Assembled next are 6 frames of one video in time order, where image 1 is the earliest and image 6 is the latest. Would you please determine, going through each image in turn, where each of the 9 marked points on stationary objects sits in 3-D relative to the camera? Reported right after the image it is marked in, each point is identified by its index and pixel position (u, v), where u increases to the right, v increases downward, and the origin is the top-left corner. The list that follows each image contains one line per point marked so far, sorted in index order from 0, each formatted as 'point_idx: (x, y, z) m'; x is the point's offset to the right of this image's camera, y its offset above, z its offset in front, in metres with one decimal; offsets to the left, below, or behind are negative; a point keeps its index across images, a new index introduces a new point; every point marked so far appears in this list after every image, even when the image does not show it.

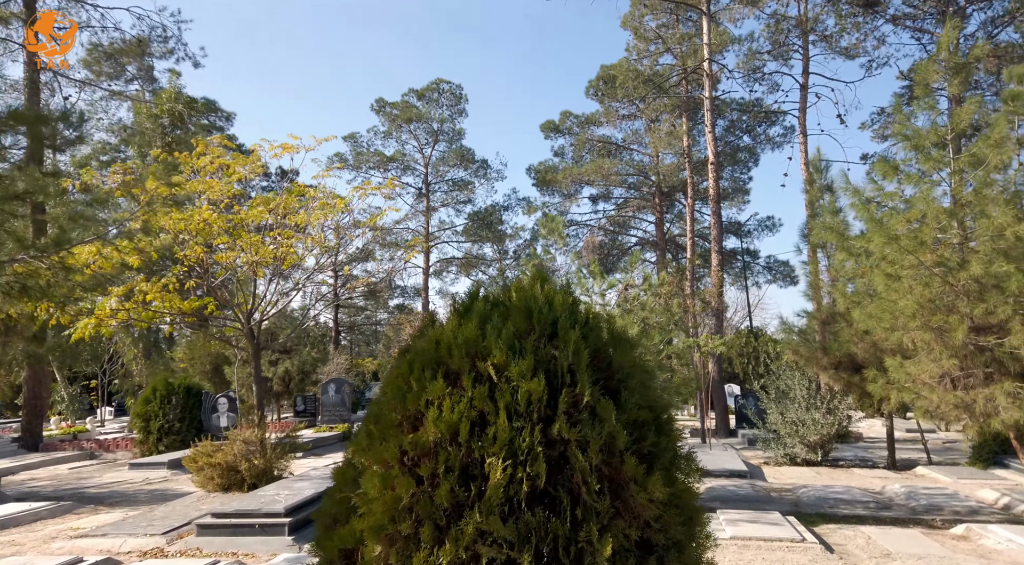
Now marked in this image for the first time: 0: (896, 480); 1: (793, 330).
0: (+5.7, -3.0, +10.3) m
1: (+5.0, -0.8, +12.4) m
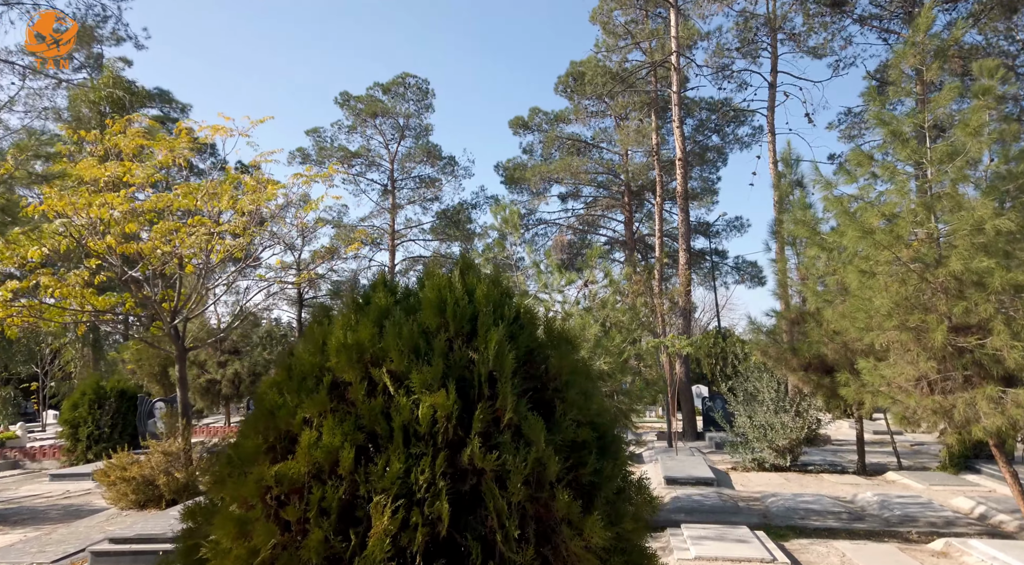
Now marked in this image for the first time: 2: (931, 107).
0: (+5.1, -2.9, +10.0) m
1: (+4.3, -0.8, +12.0) m
2: (+4.5, +1.9, +7.5) m
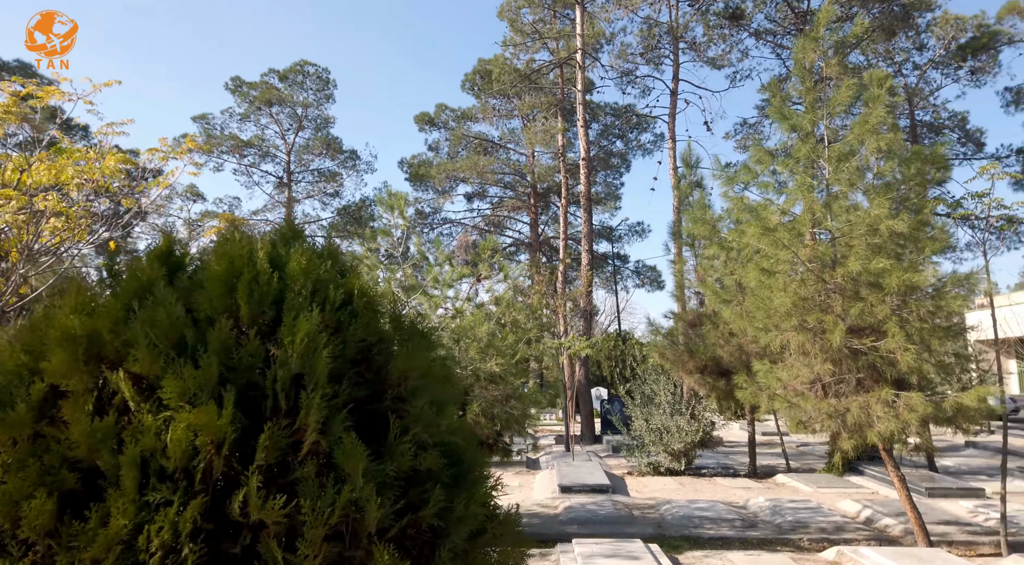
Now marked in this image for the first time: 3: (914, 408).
0: (+3.5, -3.0, +9.9) m
1: (+2.5, -0.8, +11.8) m
2: (+3.4, +1.9, +7.4) m
3: (+3.7, -1.1, +6.3) m
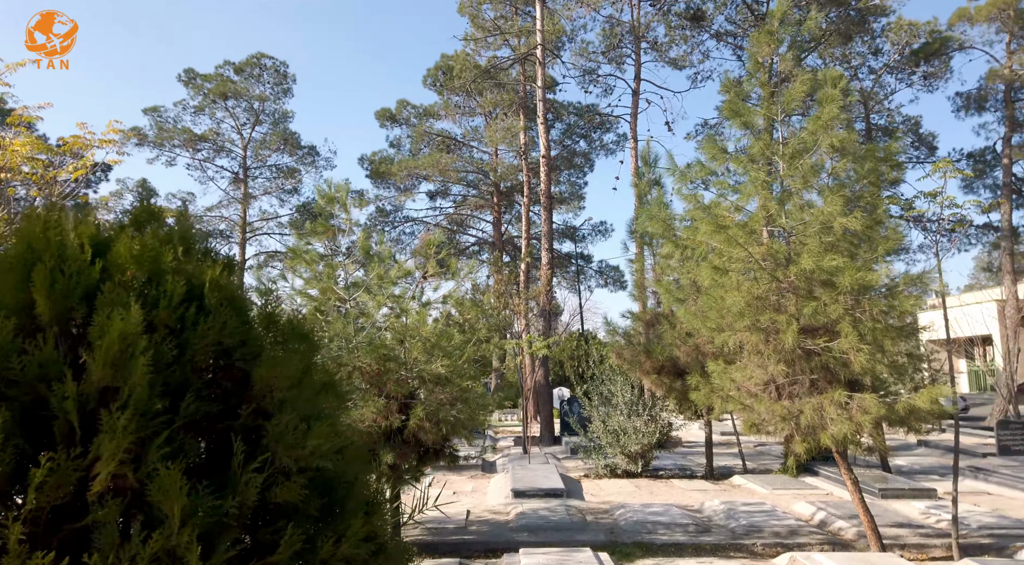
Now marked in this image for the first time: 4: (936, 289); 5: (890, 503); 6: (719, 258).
0: (+2.8, -3.0, +9.8) m
1: (+1.8, -0.8, +11.6) m
2: (+2.9, +1.9, +7.3) m
3: (+3.2, -1.1, +6.2) m
4: (+4.2, -0.1, +6.8) m
5: (+4.8, -2.8, +8.8) m
6: (+2.1, +0.2, +7.0) m
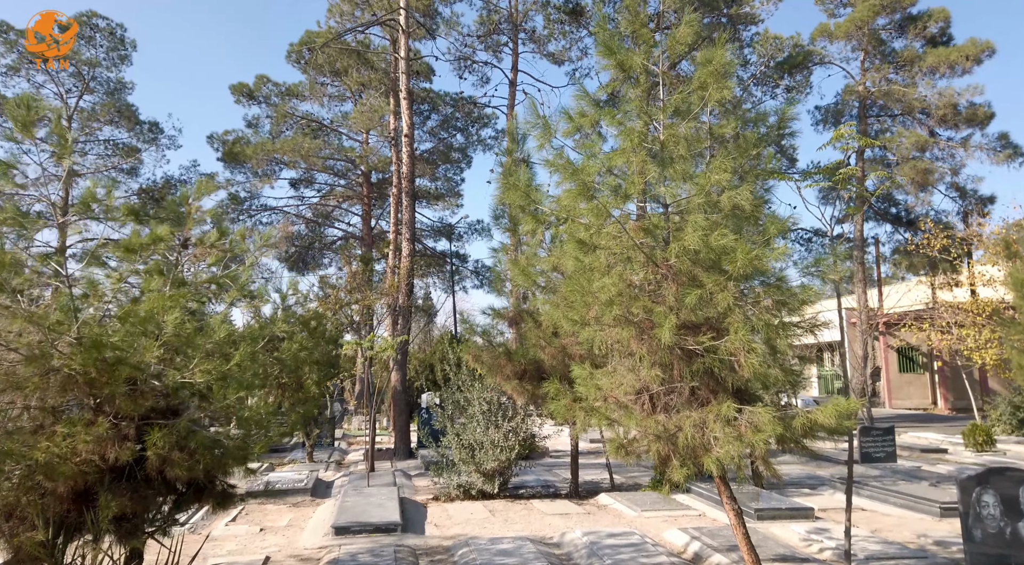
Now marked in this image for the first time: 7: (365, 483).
0: (+0.8, -2.9, +8.4) m
1: (-0.5, -0.7, +10.1) m
2: (+1.3, +2.0, +6.0) m
3: (+1.8, -1.0, +4.9) m
4: (+2.7, 0.0, +5.8) m
5: (+2.9, -2.7, +7.8) m
6: (+0.6, +0.4, +5.6) m
7: (-2.2, -3.0, +10.6) m
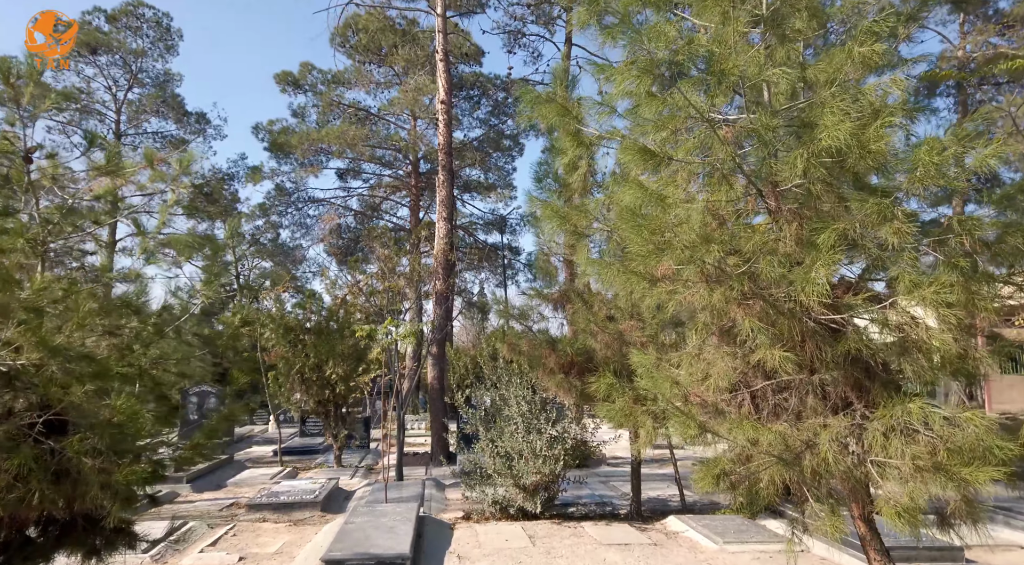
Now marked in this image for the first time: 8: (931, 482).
0: (+1.2, -2.5, +6.5) m
1: (0.0, -0.4, +8.3) m
2: (+1.5, +2.4, +4.1) m
3: (+1.9, -0.7, +3.0) m
4: (+2.8, +0.4, +3.7) m
5: (+3.2, -2.4, +5.8) m
6: (+0.8, +0.7, +3.7) m
7: (-1.6, -2.7, +8.9) m
8: (+1.7, -0.8, +3.0) m
